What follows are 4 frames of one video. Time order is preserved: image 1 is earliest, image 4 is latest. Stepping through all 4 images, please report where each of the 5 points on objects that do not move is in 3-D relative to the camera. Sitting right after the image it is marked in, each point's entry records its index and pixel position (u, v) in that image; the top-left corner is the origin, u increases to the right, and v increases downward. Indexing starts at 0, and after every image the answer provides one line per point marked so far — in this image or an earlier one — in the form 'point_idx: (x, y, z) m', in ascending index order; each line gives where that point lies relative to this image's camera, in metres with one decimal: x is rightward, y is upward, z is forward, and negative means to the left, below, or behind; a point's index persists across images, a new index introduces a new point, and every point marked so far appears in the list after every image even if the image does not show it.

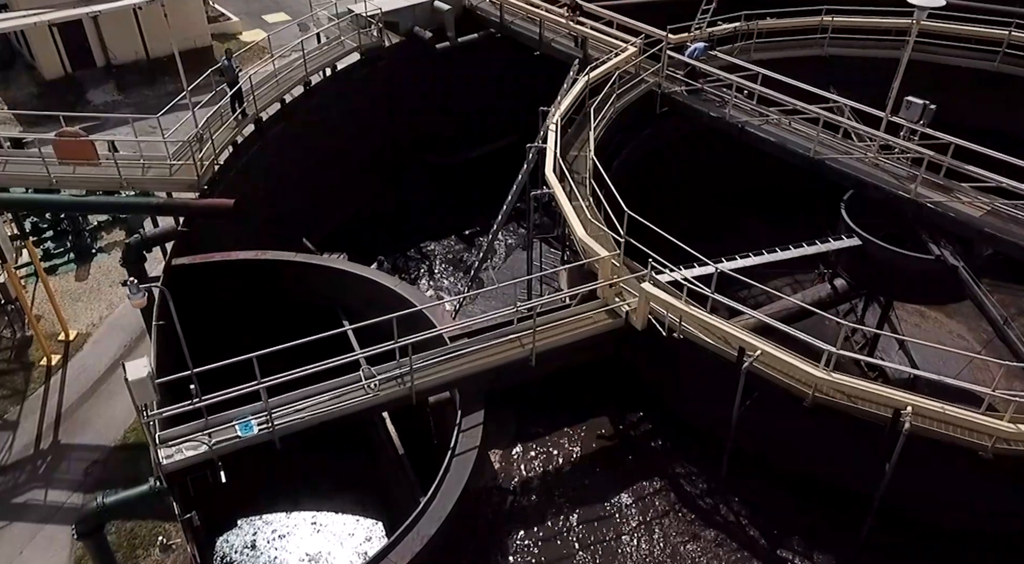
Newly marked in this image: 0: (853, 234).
0: (+7.8, +1.1, +15.6) m
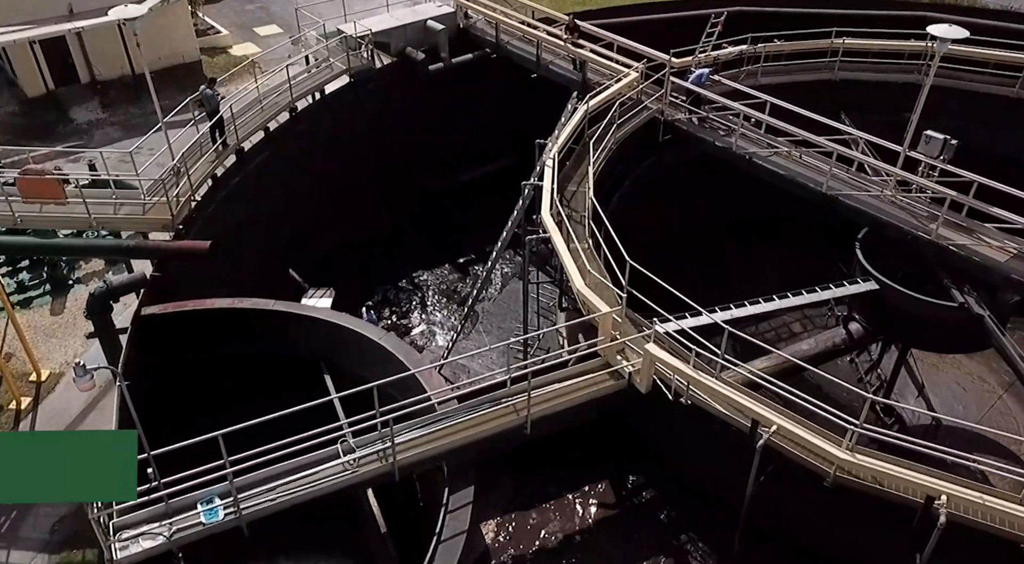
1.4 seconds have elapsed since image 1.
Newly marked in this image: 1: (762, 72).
0: (+7.6, +0.1, +14.7) m
1: (+7.2, +6.0, +19.6) m
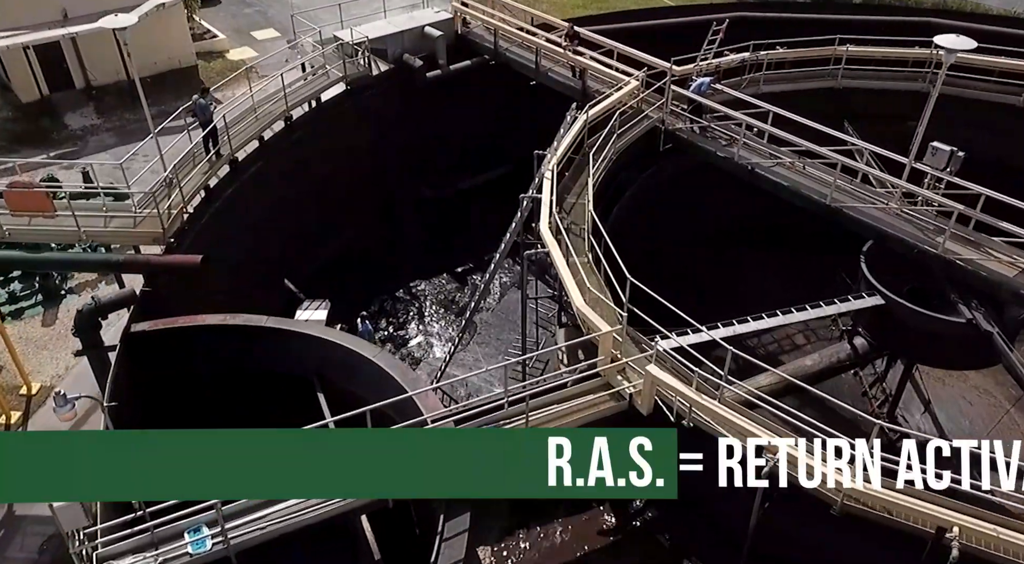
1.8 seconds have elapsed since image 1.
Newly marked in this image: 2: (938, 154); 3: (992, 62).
0: (+7.6, -0.2, +14.4) m
1: (+7.1, +5.7, +19.3) m
2: (+9.0, +2.7, +14.5) m
3: (+12.7, +5.8, +18.2) m
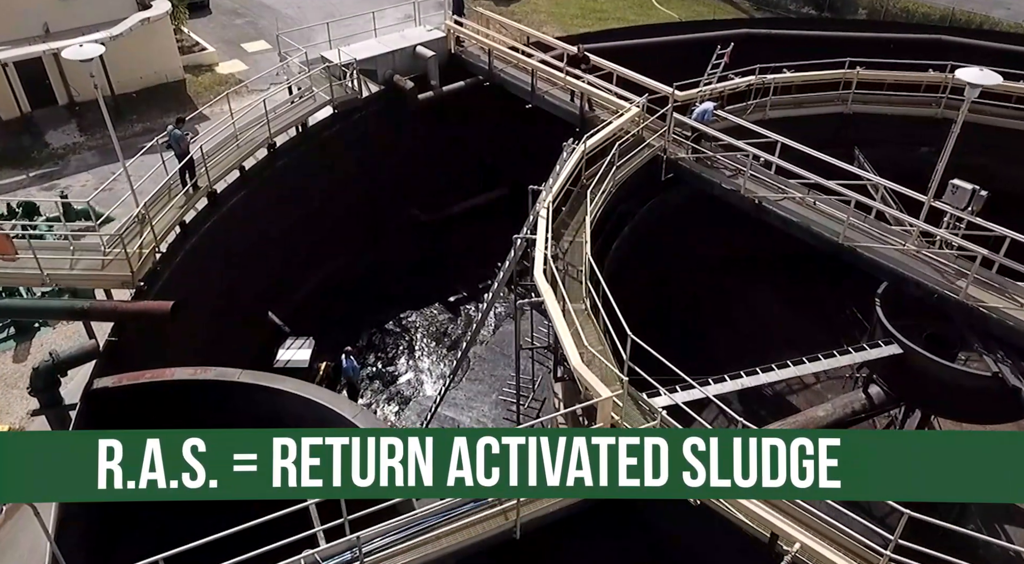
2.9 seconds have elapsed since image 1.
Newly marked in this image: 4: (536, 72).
0: (+7.5, -1.1, +13.5) m
1: (+7.0, +4.8, +18.5) m
2: (+8.8, +1.8, +13.6) m
3: (+12.5, +4.9, +17.3) m
4: (+0.7, +5.9, +19.4) m
